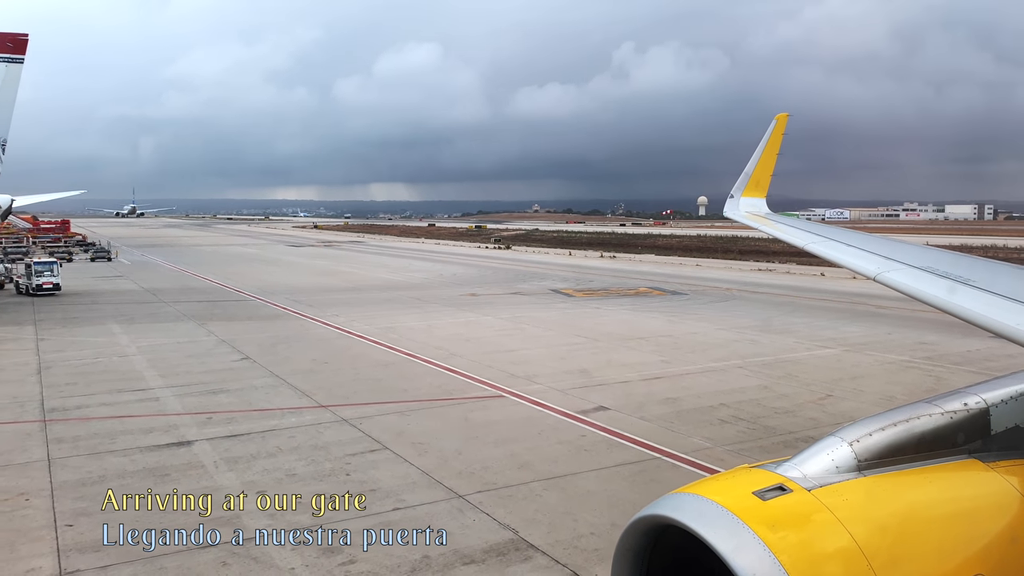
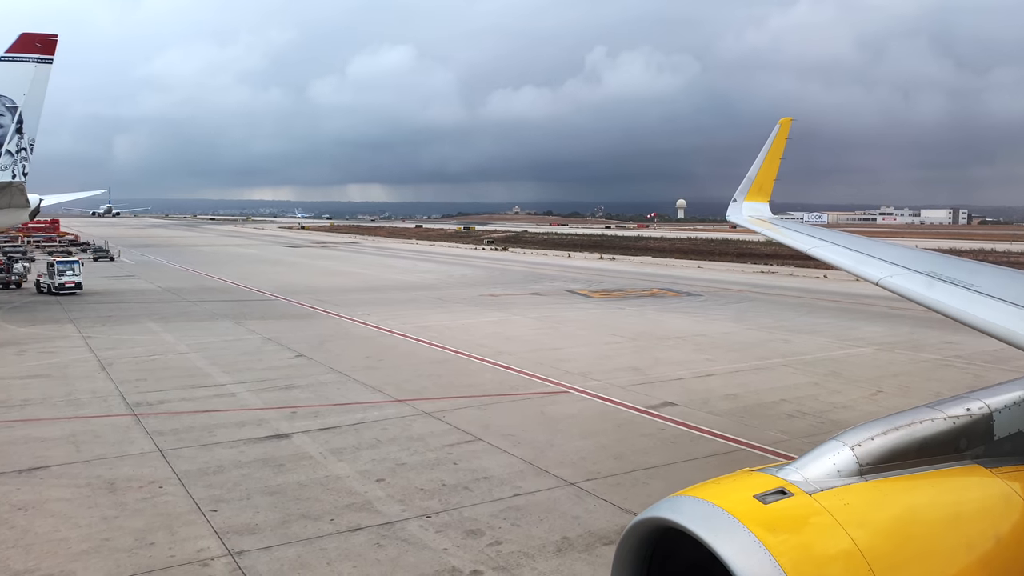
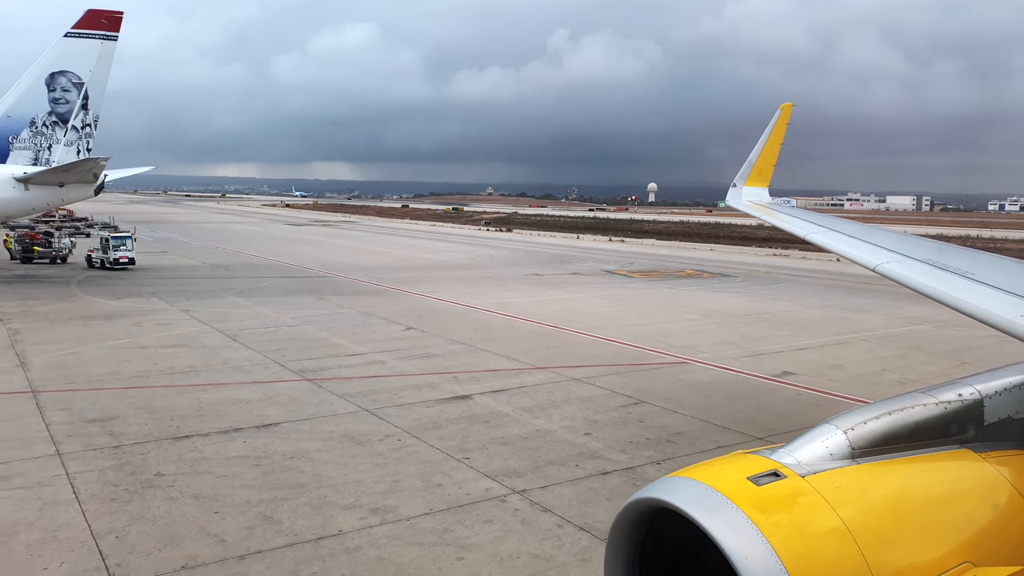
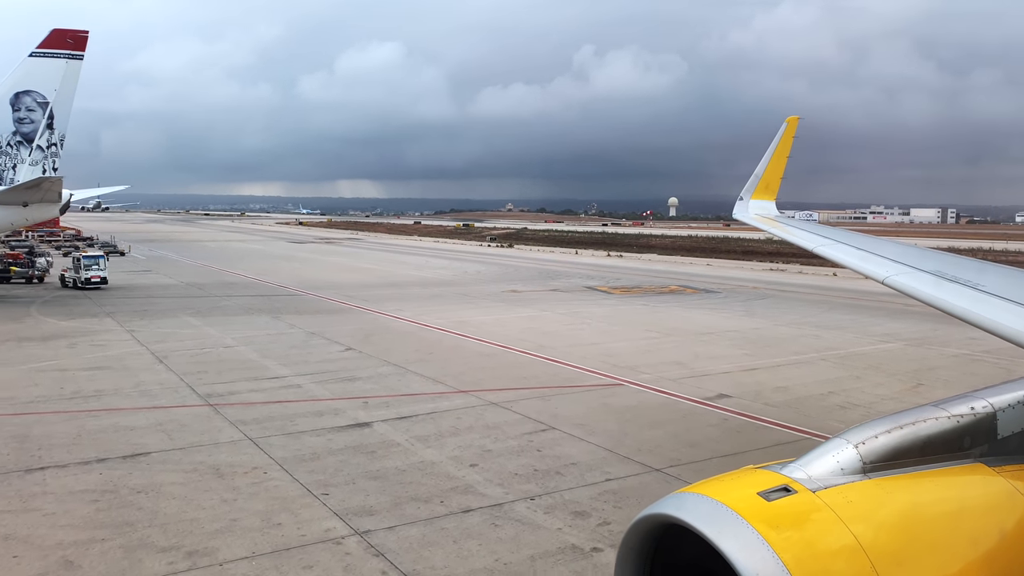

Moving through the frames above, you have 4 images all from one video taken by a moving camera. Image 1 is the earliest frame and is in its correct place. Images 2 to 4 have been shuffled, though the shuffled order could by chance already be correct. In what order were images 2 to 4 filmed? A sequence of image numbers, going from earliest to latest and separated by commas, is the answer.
2, 4, 3
